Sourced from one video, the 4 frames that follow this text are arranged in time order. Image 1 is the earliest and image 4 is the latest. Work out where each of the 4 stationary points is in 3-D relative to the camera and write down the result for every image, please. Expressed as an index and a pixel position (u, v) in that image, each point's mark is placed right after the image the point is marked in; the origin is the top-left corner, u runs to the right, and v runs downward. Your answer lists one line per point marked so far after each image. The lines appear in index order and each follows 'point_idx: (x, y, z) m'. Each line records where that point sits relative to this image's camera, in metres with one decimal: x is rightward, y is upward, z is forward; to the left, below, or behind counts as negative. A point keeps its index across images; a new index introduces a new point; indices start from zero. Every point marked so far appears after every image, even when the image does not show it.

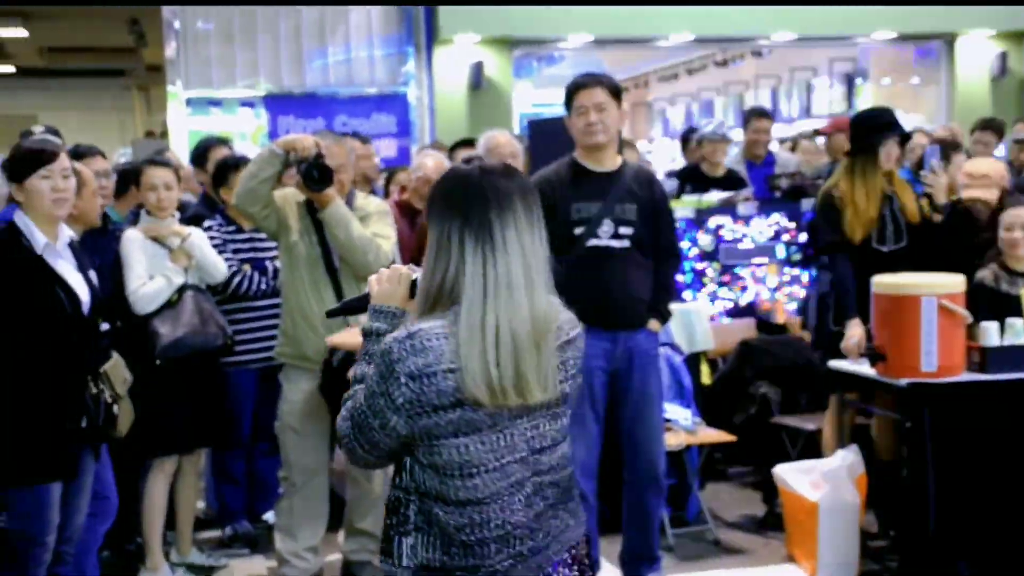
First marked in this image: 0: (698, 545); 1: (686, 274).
0: (+0.8, -1.1, +5.0) m
1: (+0.9, +0.1, +6.0) m
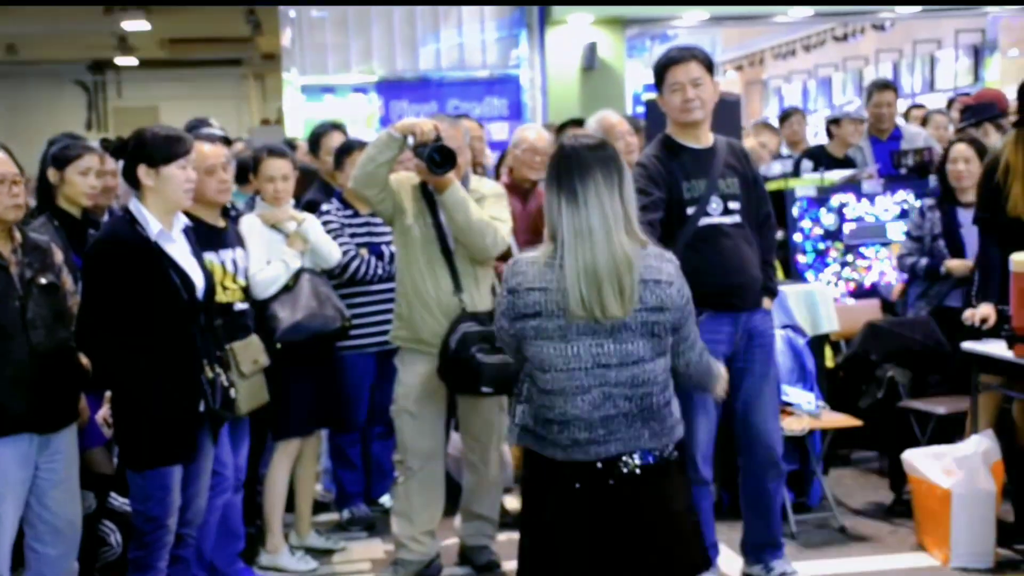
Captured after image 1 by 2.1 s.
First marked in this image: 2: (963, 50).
0: (+1.3, -1.0, +4.8) m
1: (+1.5, +0.2, +5.8) m
2: (+3.6, +1.9, +9.3) m
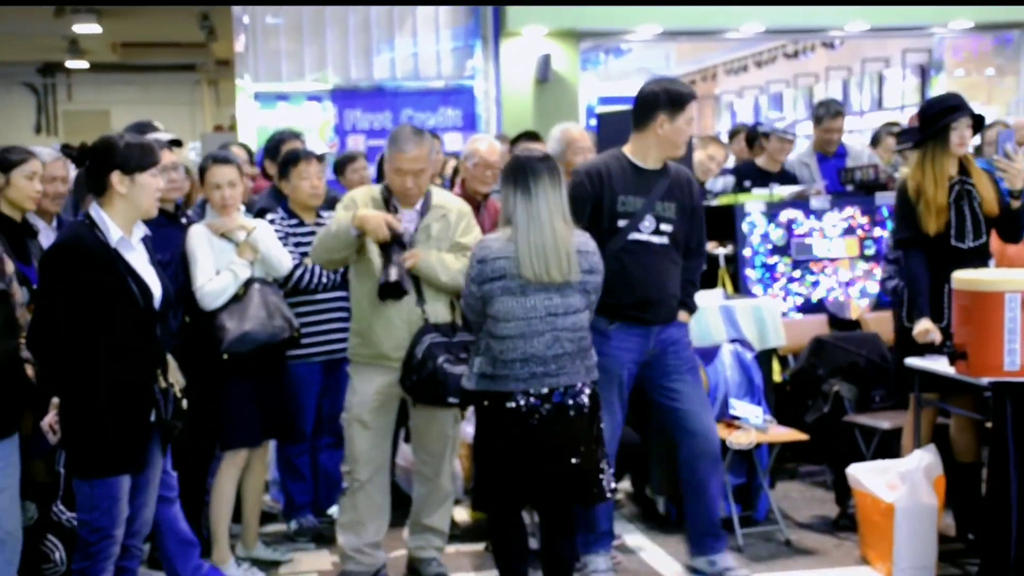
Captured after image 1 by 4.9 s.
0: (+1.1, -1.1, +4.9) m
1: (+1.2, +0.1, +5.9) m
2: (+3.2, +1.8, +9.5) m
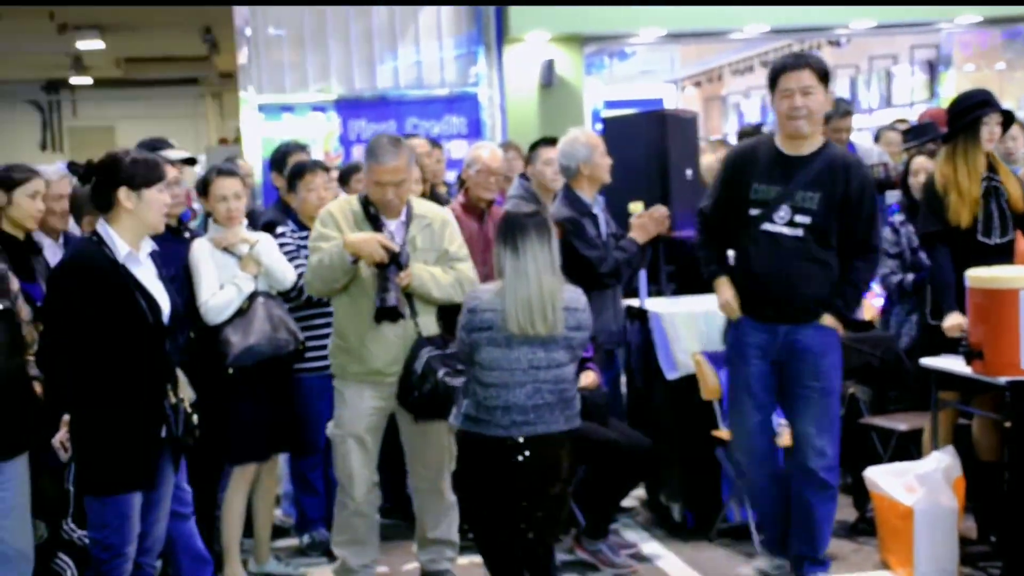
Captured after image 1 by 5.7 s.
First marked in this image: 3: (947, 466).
0: (+1.1, -1.1, +4.8) m
1: (+1.3, +0.1, +5.8) m
2: (+3.3, +1.8, +9.4) m
3: (+1.6, -0.7, +4.3) m
